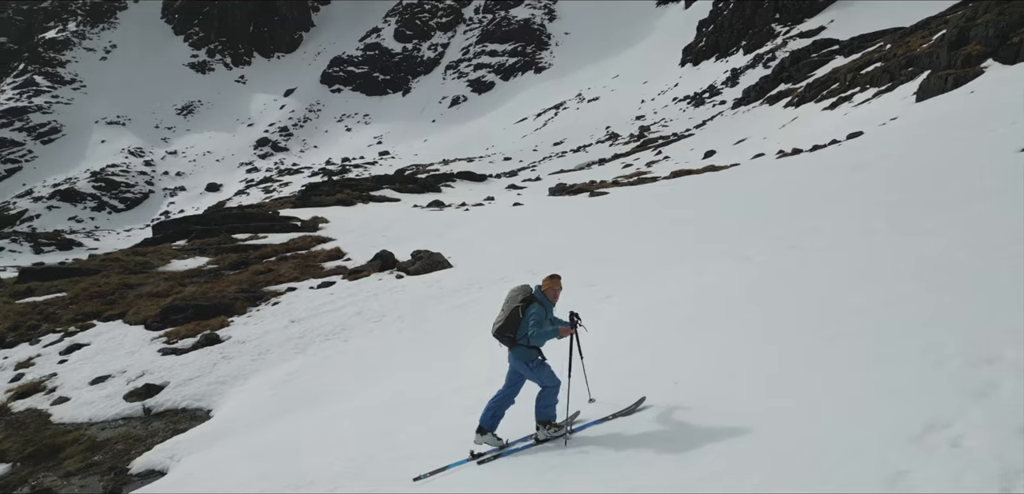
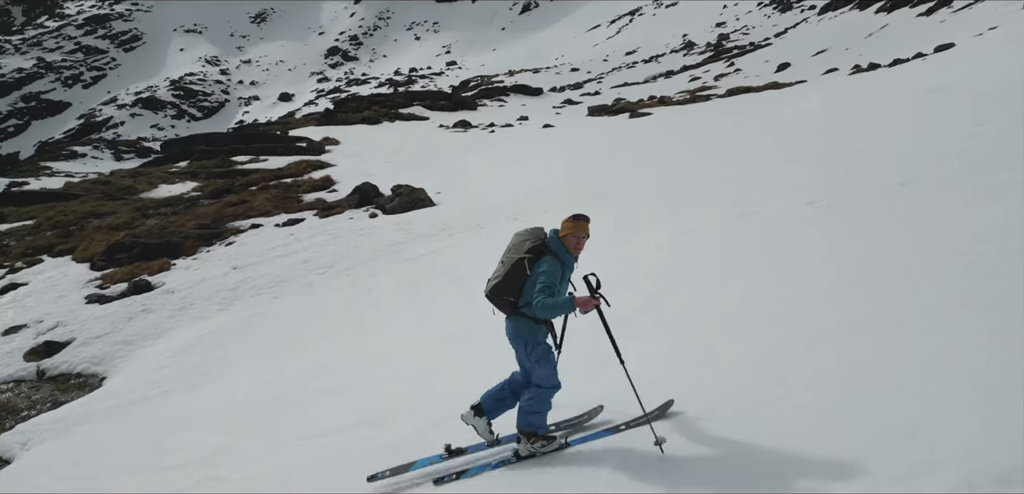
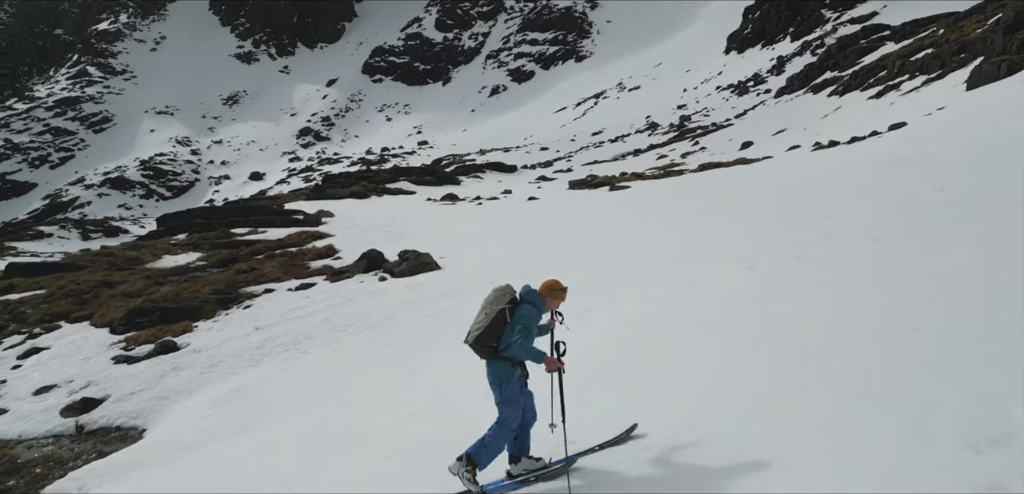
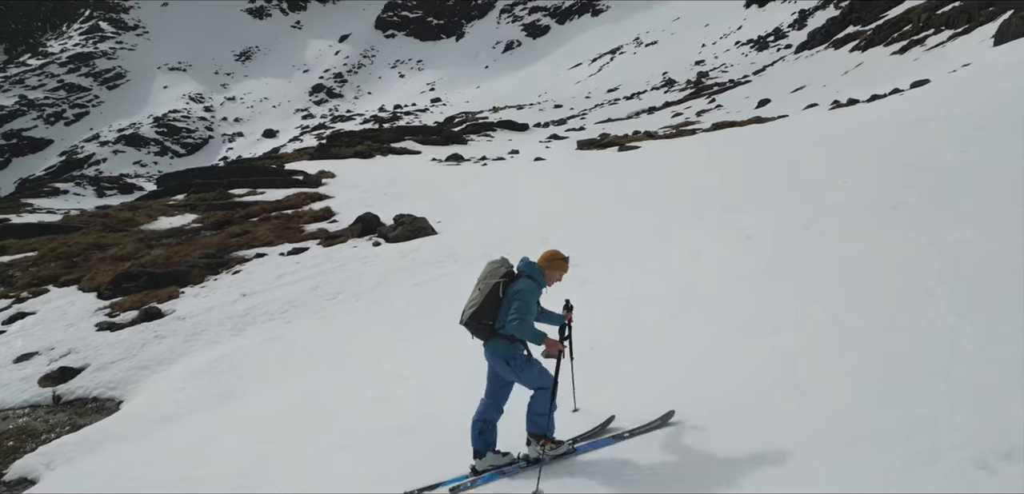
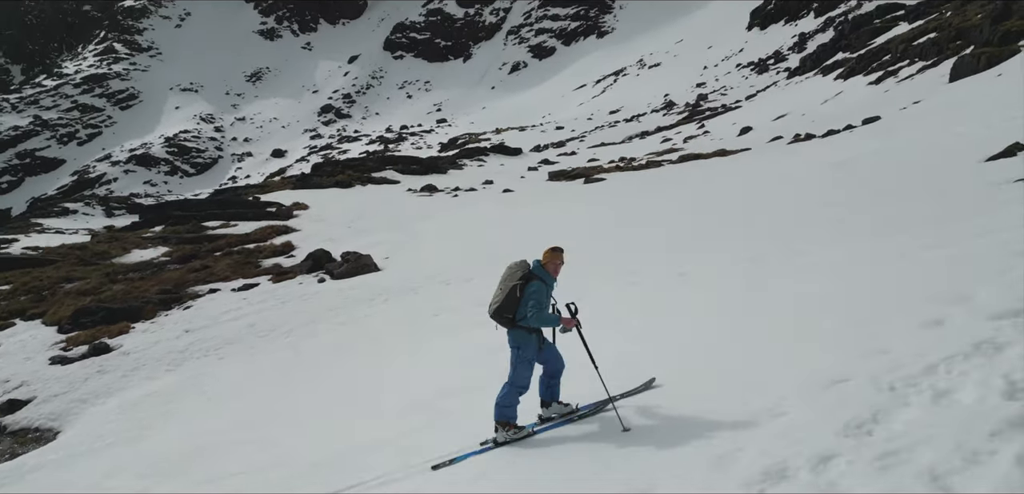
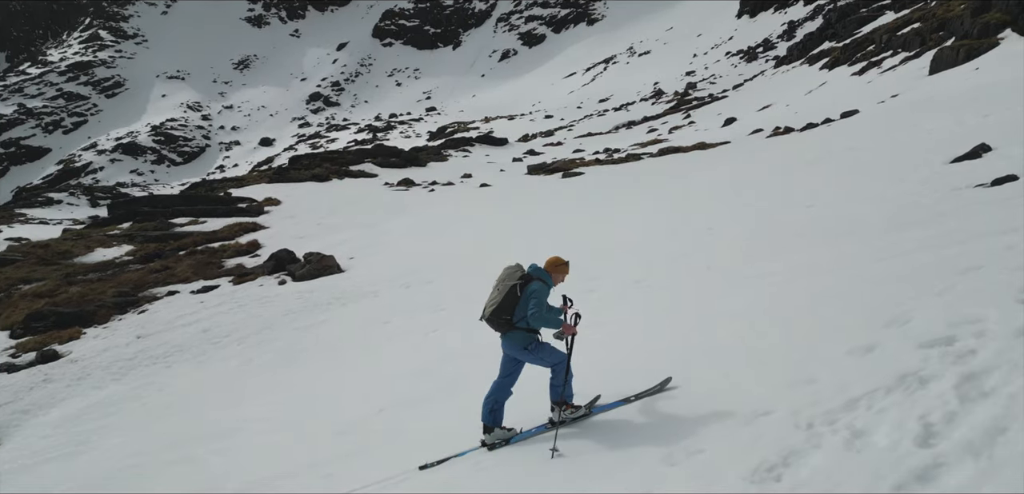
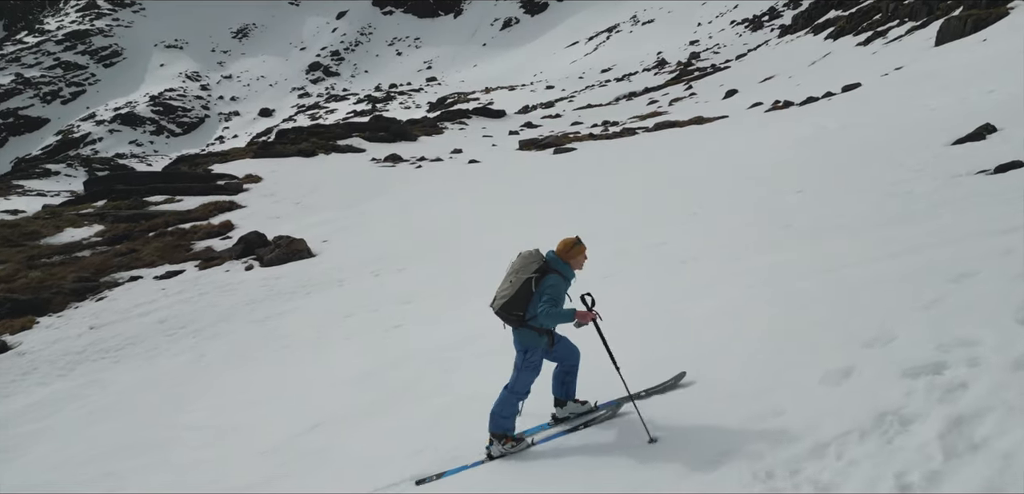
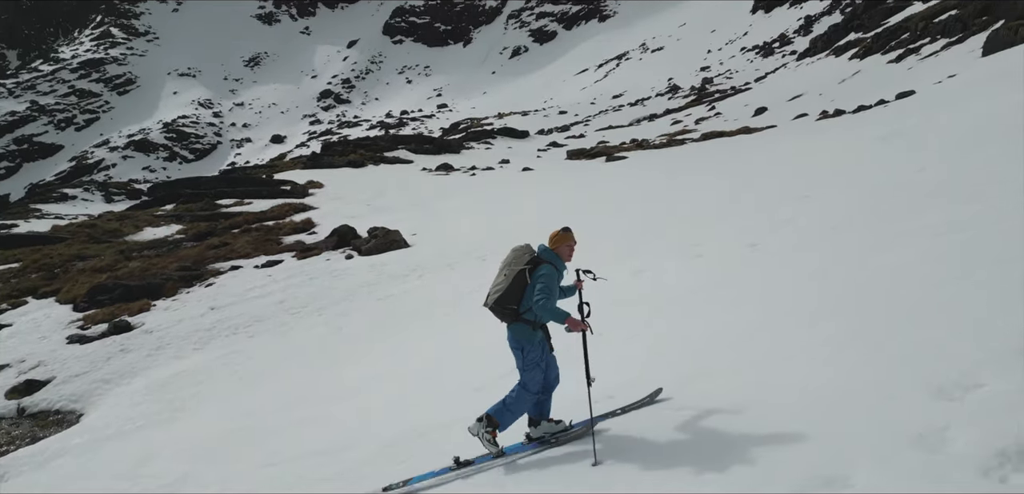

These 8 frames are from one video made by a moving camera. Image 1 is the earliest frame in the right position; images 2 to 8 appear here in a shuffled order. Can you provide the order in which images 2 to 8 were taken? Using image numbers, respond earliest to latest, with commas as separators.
3, 4, 2, 8, 5, 6, 7
